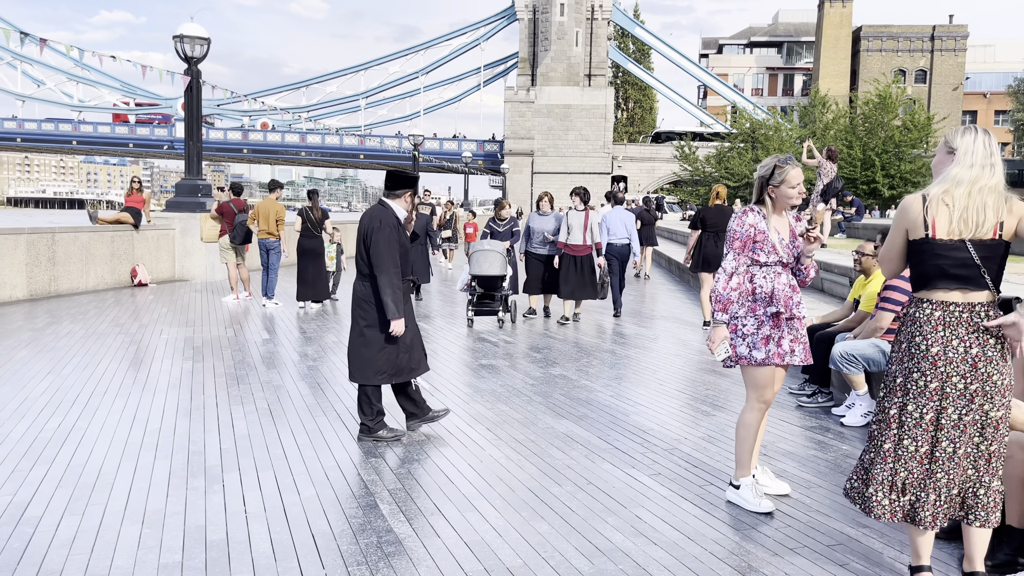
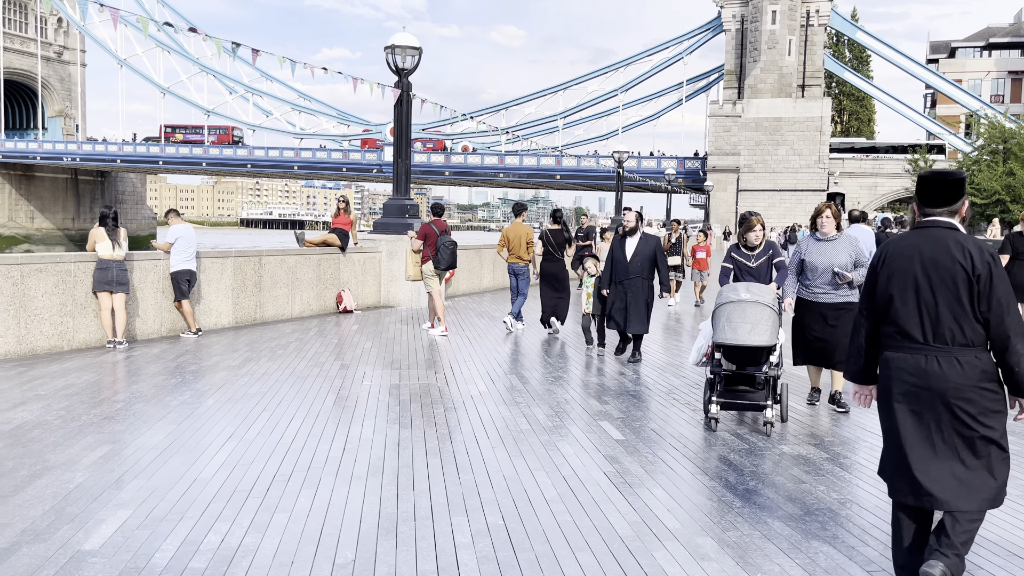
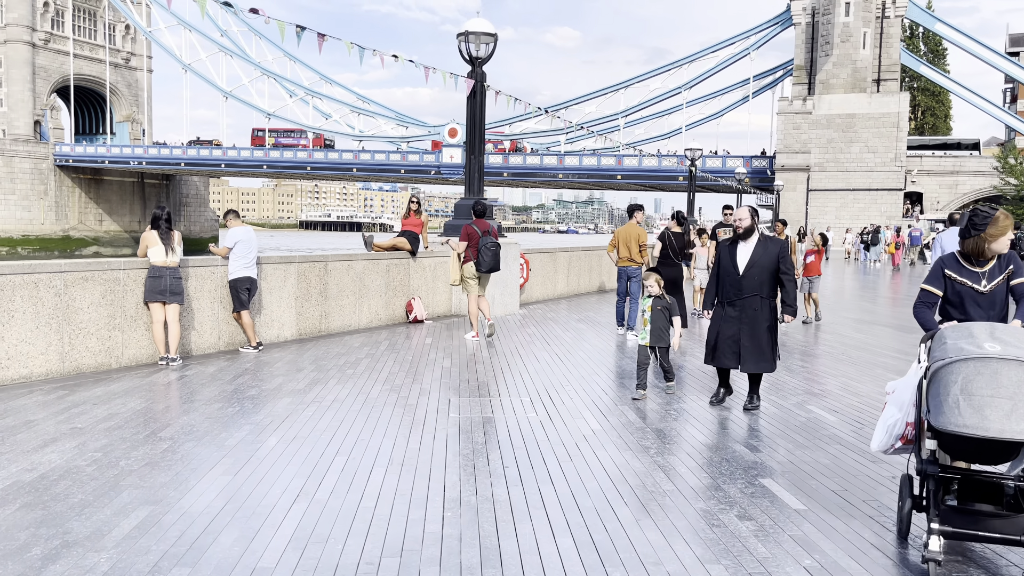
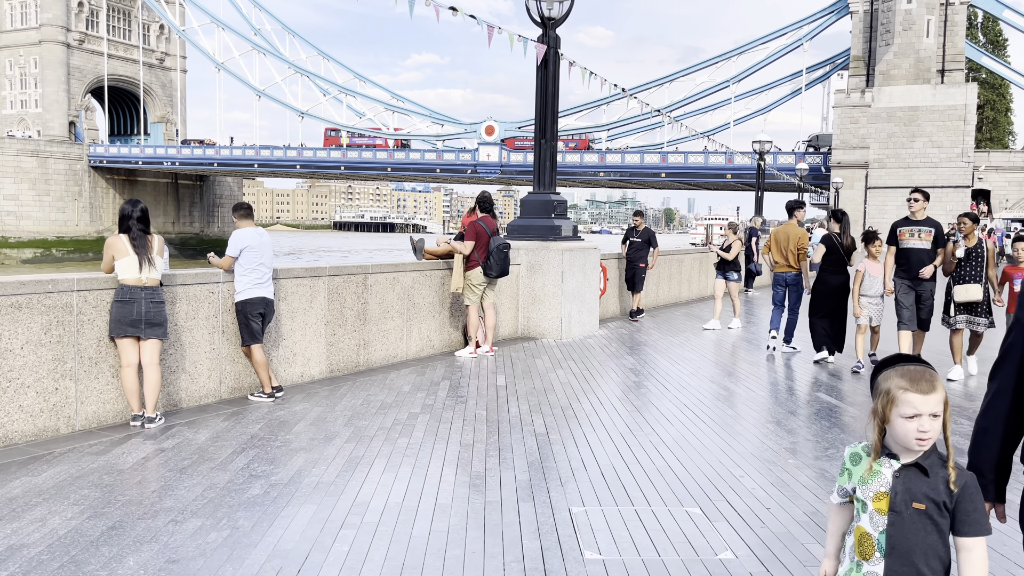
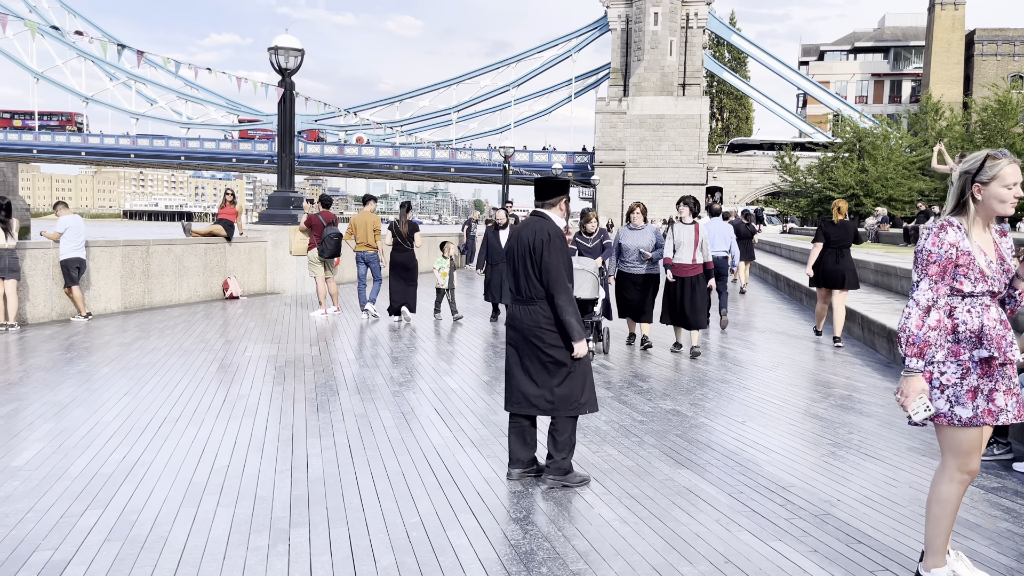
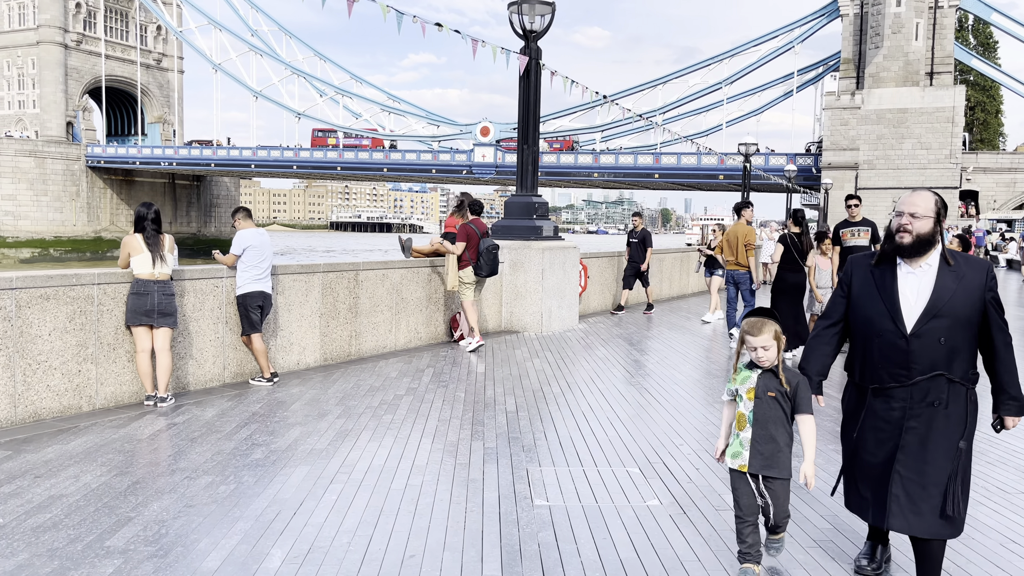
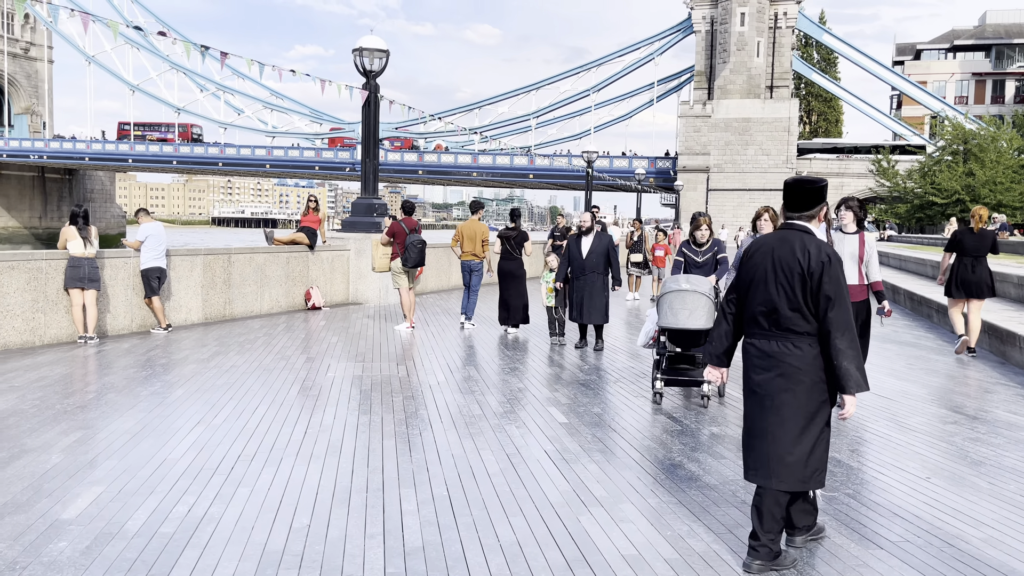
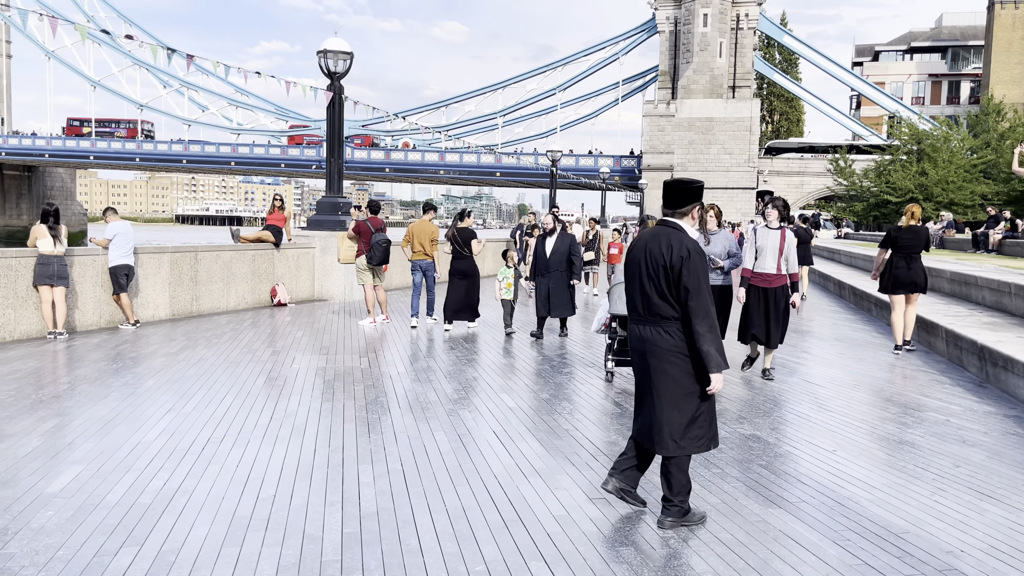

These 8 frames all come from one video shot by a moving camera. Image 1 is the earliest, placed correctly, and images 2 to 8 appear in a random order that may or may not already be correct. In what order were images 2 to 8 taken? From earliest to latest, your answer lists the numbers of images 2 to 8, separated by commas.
5, 8, 7, 2, 3, 6, 4
